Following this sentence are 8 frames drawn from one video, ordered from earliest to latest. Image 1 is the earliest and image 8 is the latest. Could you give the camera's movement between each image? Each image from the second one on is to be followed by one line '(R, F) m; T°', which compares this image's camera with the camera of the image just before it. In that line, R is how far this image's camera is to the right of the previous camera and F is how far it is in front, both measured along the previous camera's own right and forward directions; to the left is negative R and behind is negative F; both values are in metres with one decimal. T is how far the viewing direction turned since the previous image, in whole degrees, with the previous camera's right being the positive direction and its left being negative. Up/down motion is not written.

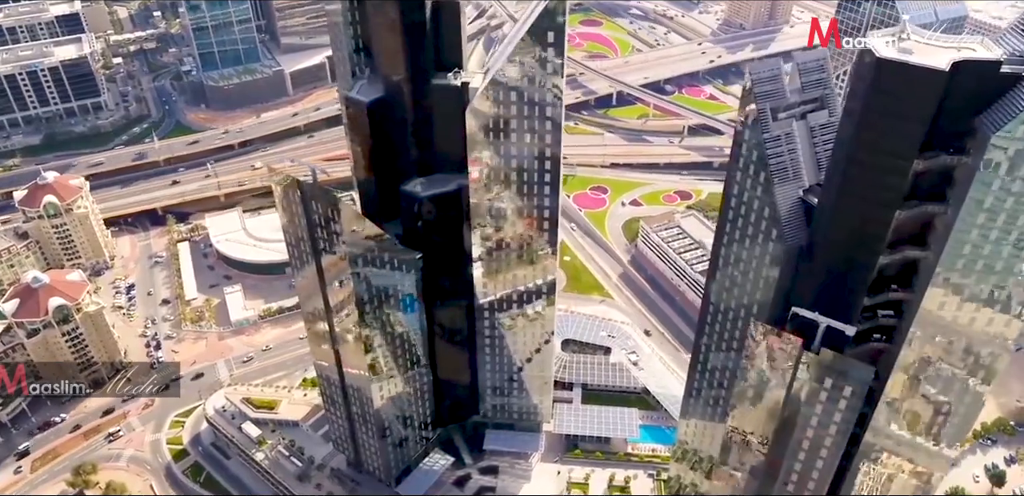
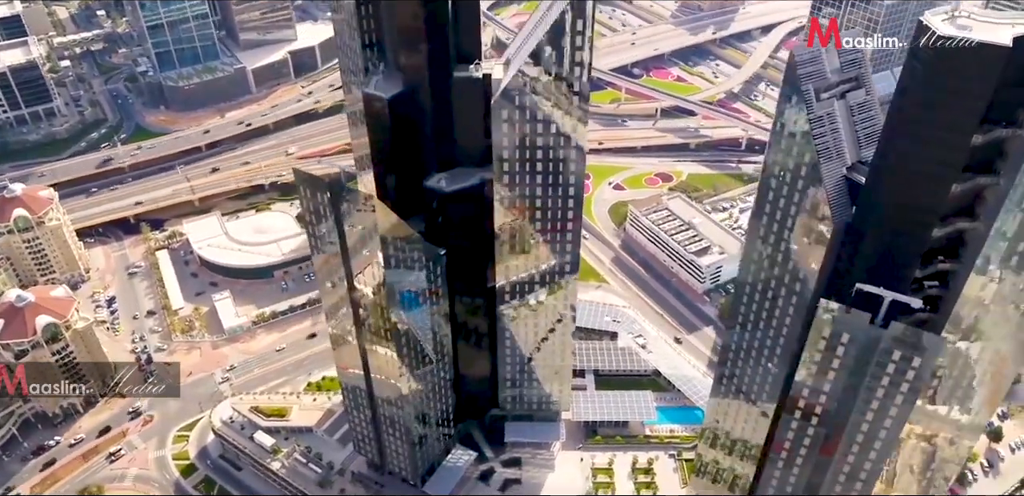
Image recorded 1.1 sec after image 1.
(-16.1, +1.5) m; +4°
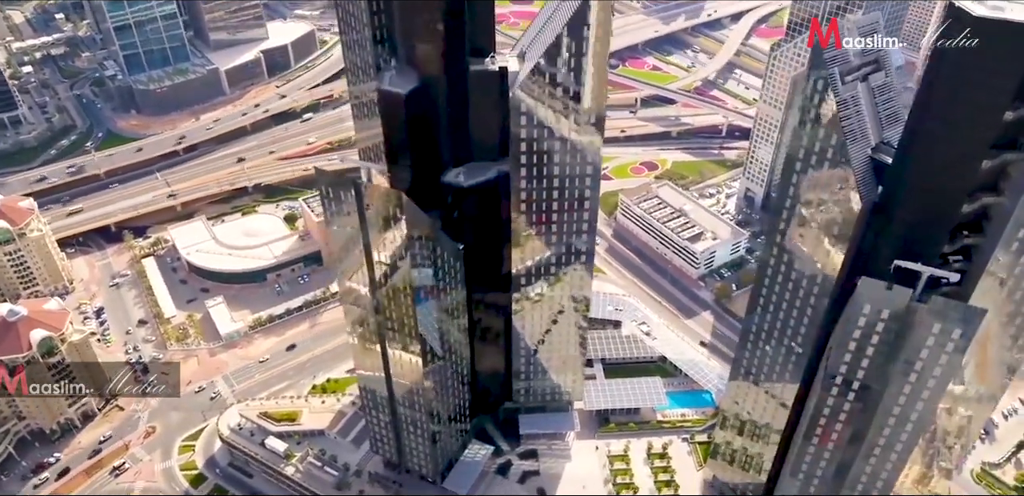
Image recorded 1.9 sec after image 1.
(-11.7, +0.1) m; +3°
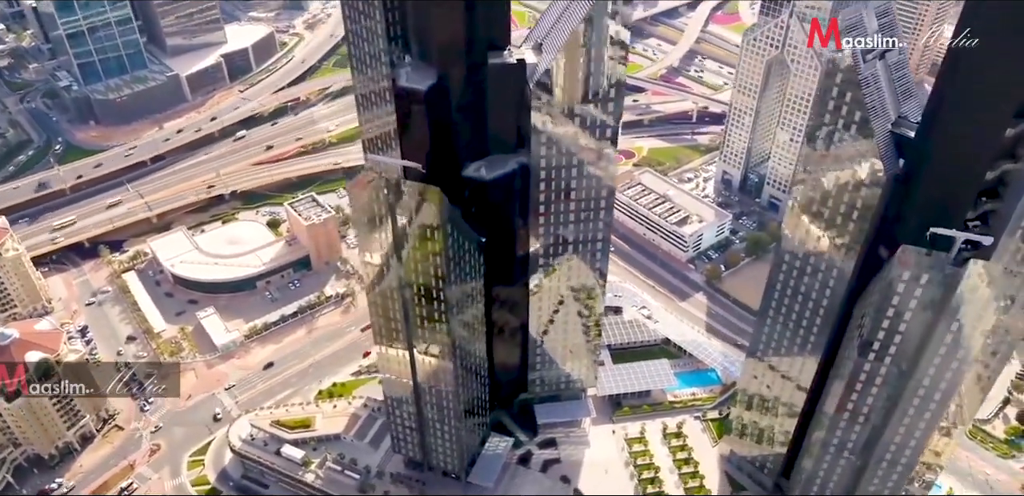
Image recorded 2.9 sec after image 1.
(-15.5, -0.5) m; +4°
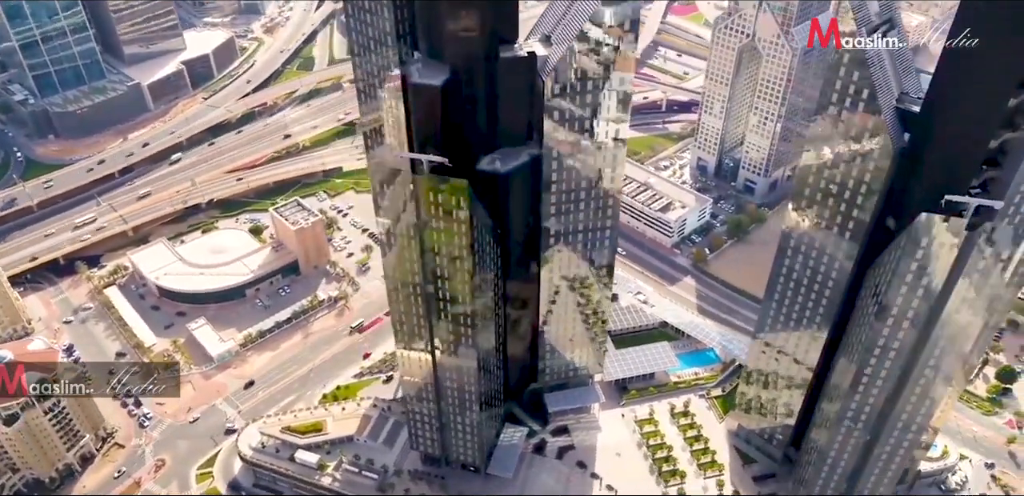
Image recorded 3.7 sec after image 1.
(-13.8, -1.5) m; +4°
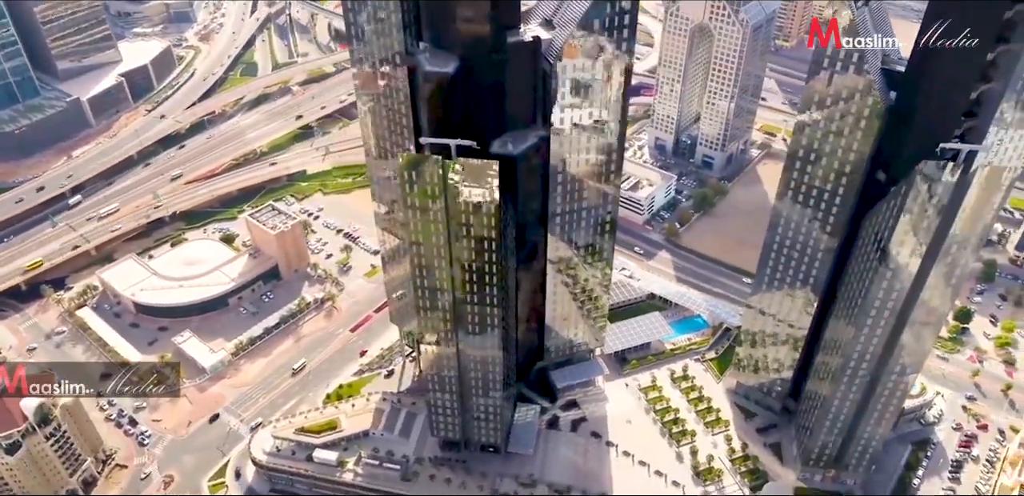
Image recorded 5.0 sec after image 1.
(-19.5, -3.4) m; +6°
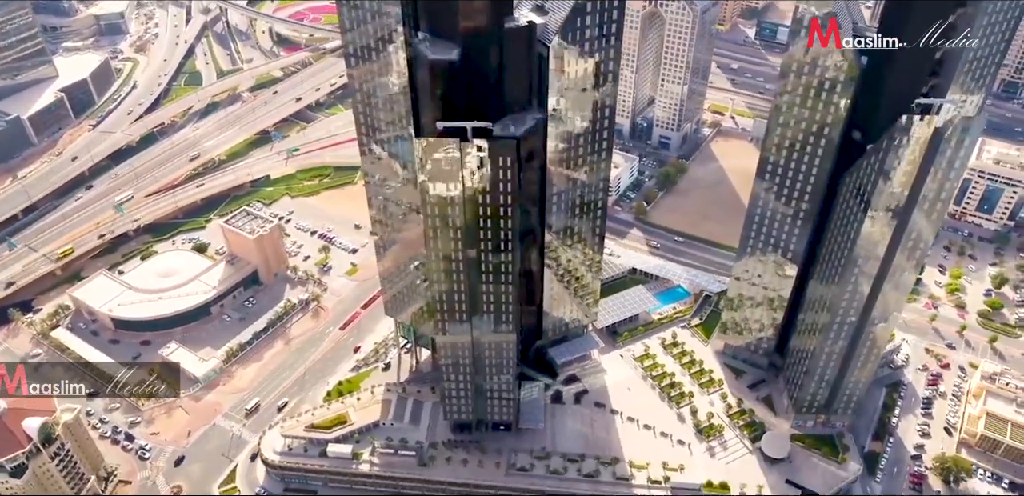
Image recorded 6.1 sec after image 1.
(-17.3, -4.4) m; +6°
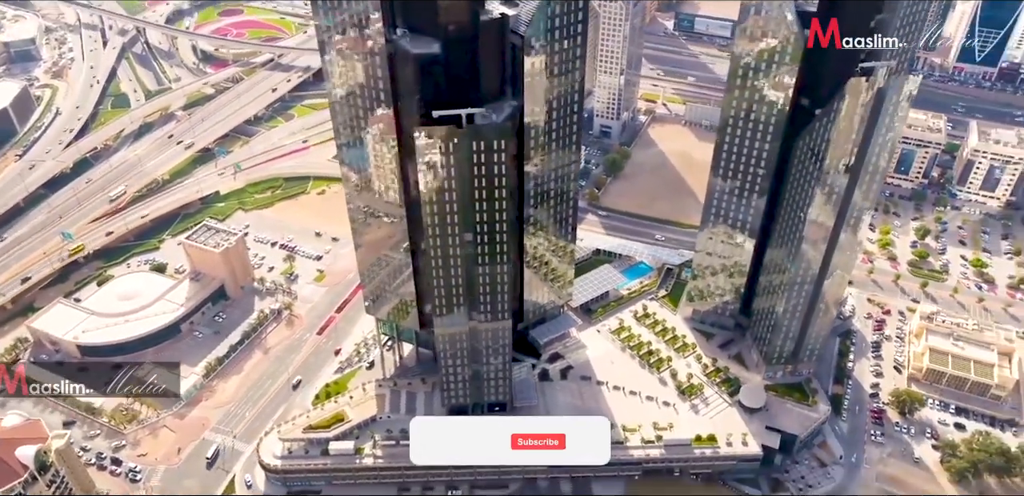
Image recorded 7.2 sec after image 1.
(-17.0, -6.2) m; +6°
